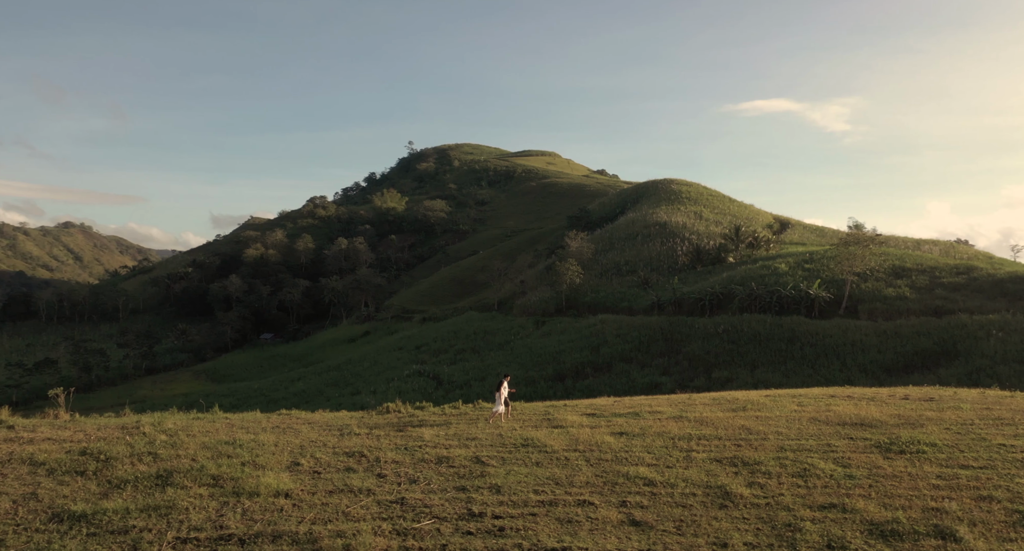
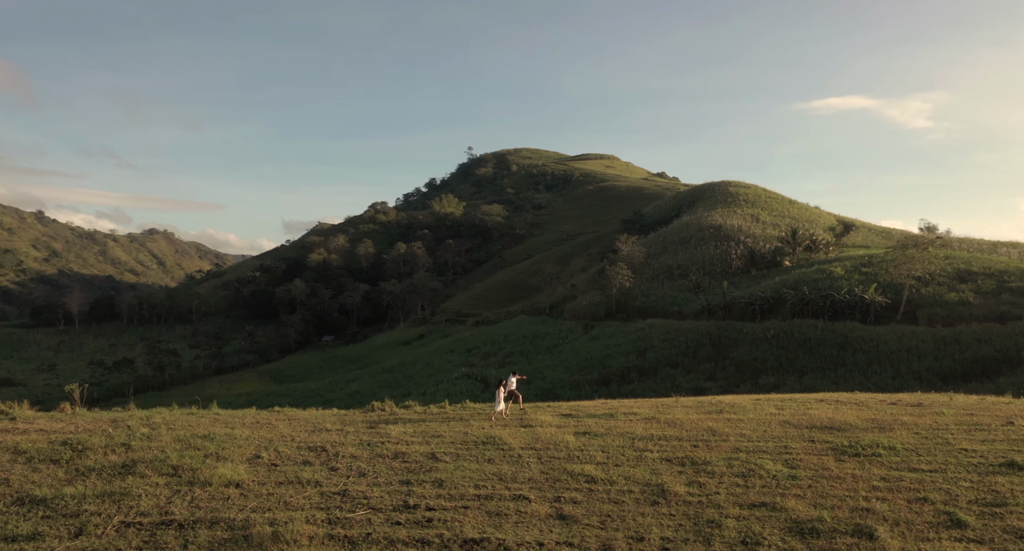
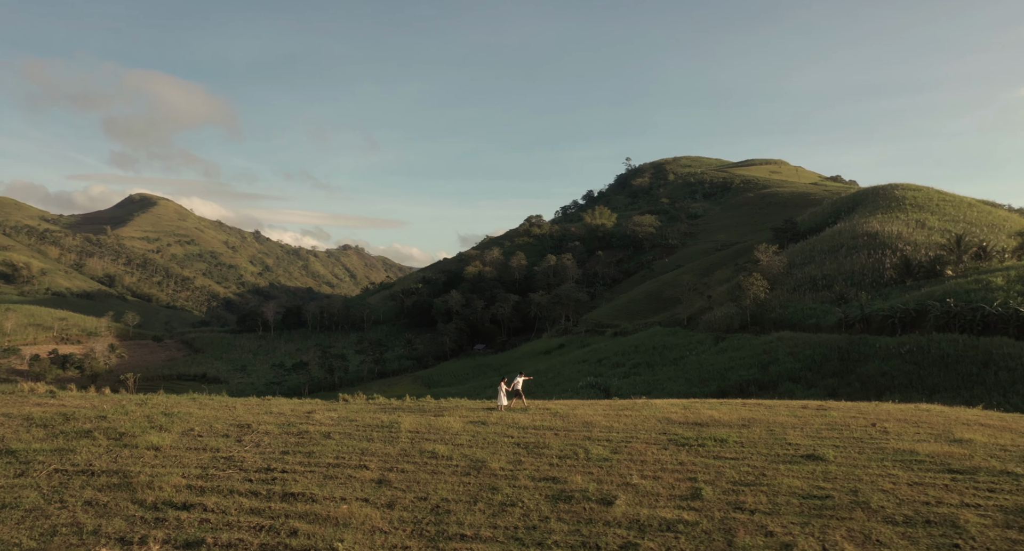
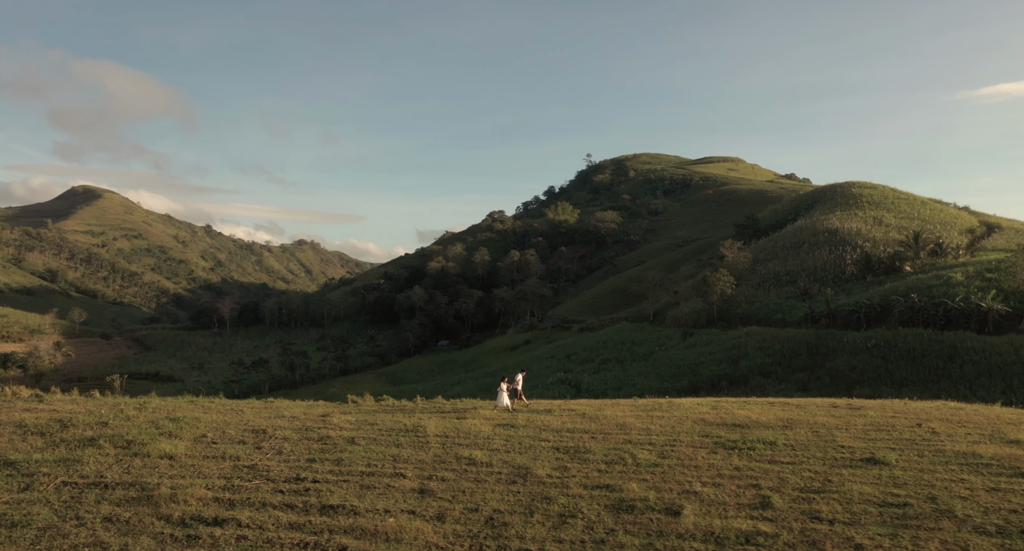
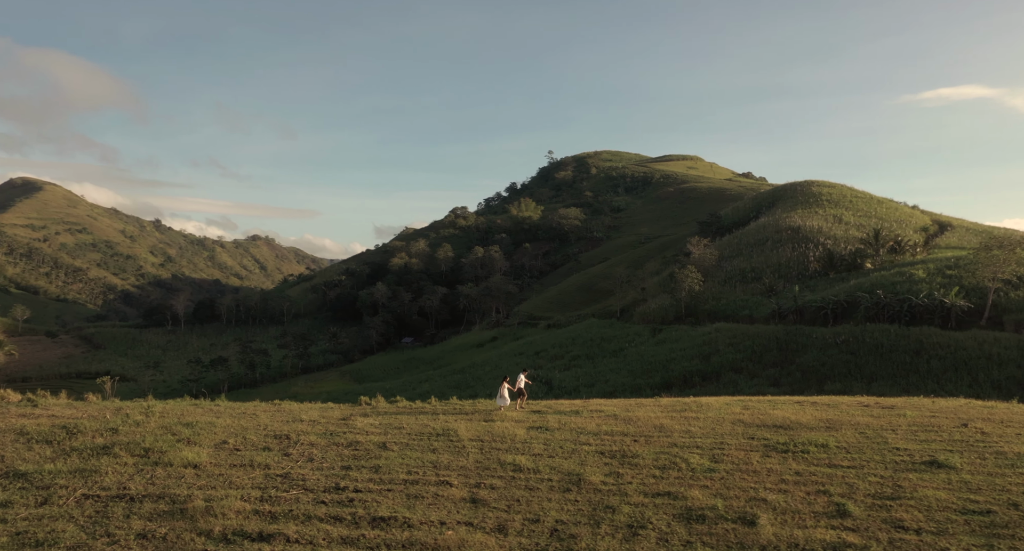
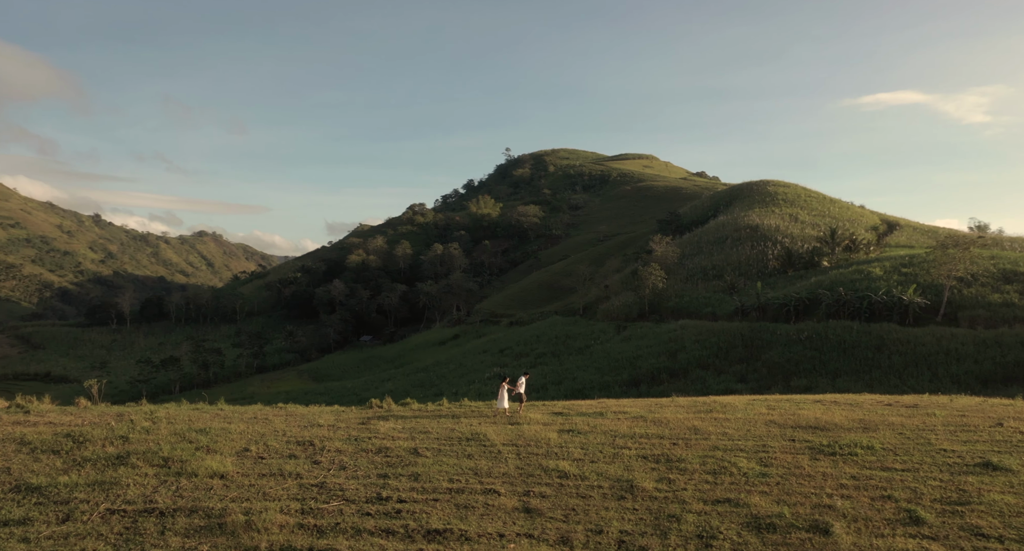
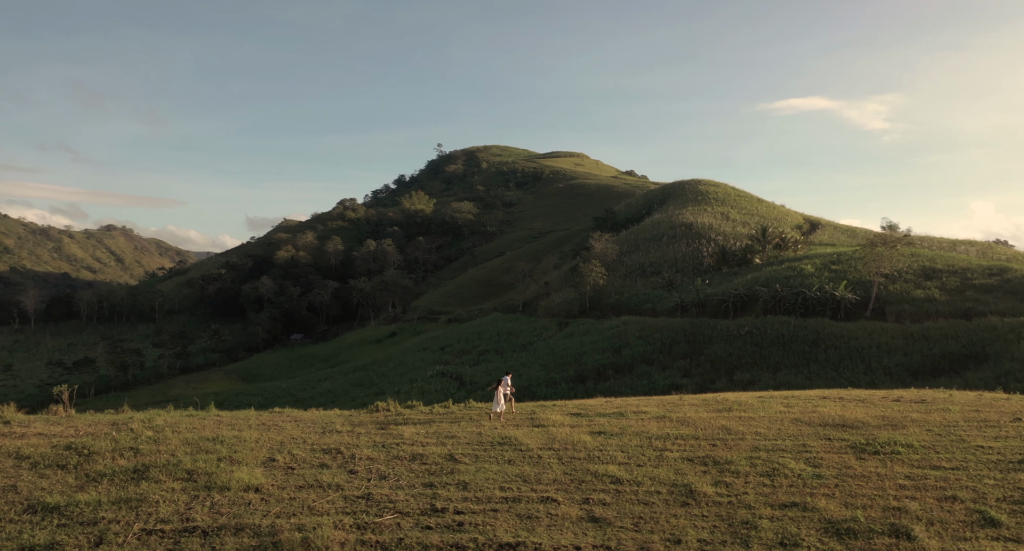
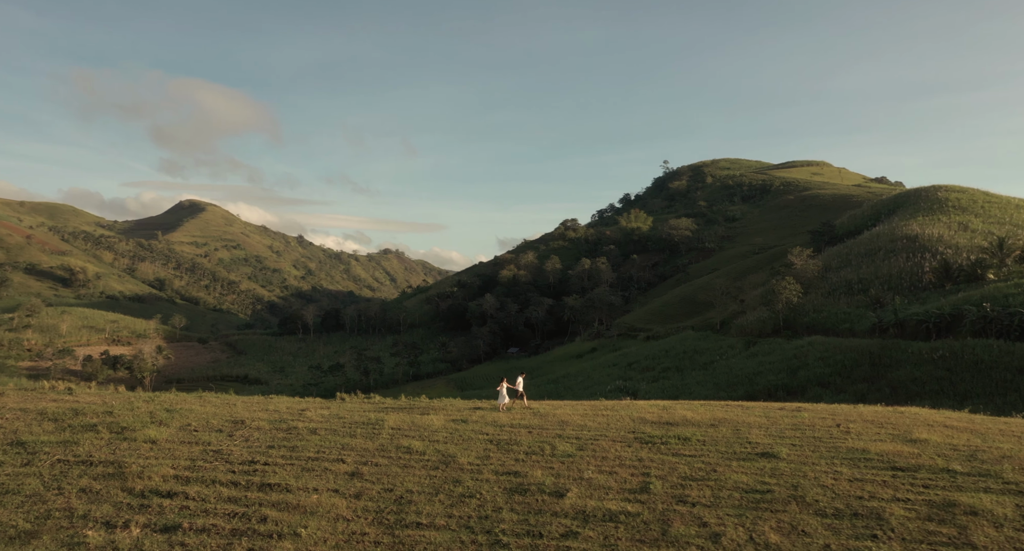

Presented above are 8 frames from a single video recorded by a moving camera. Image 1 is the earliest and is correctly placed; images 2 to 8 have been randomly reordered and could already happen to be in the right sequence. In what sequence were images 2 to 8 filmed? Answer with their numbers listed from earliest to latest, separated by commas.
7, 2, 6, 5, 4, 3, 8
